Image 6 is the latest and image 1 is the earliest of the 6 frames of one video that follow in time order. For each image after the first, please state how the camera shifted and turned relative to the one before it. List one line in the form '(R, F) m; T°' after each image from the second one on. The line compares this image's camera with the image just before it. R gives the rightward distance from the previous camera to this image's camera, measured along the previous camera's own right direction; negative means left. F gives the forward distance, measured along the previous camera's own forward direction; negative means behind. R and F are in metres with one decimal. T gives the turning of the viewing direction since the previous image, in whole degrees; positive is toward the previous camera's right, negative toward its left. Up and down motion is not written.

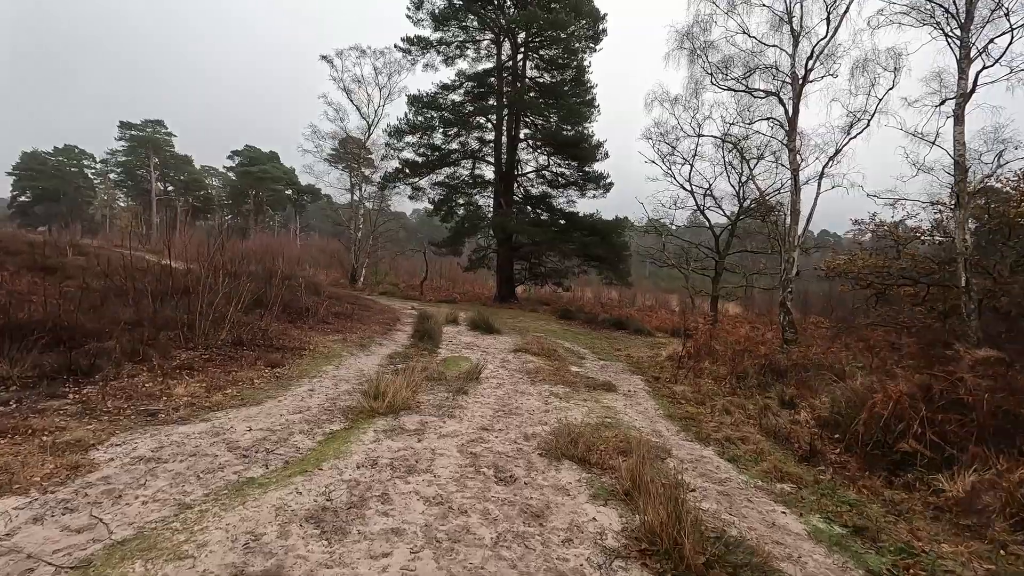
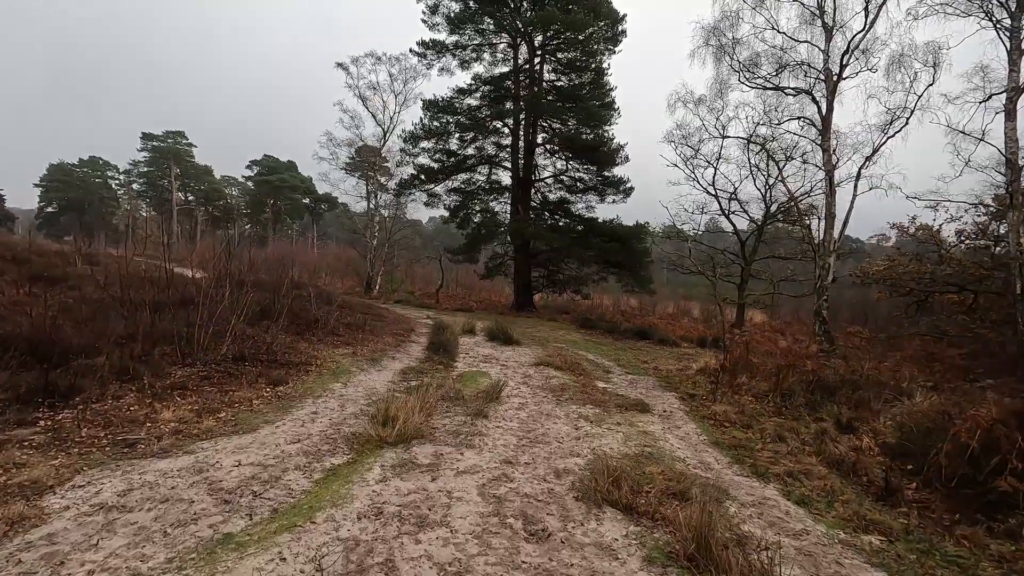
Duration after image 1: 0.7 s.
(-0.1, +0.6) m; -2°
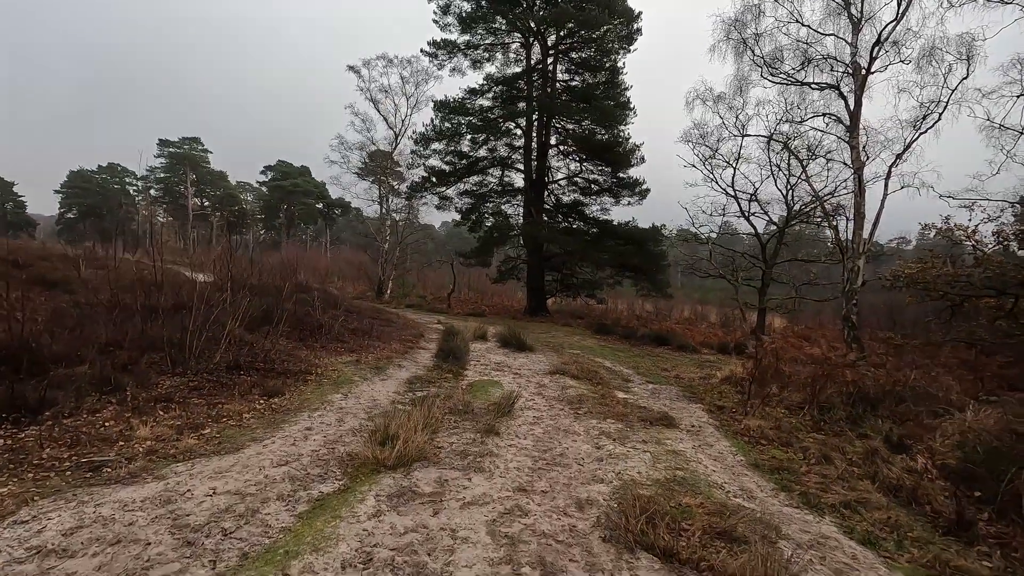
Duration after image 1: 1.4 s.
(0.0, +0.5) m; -1°
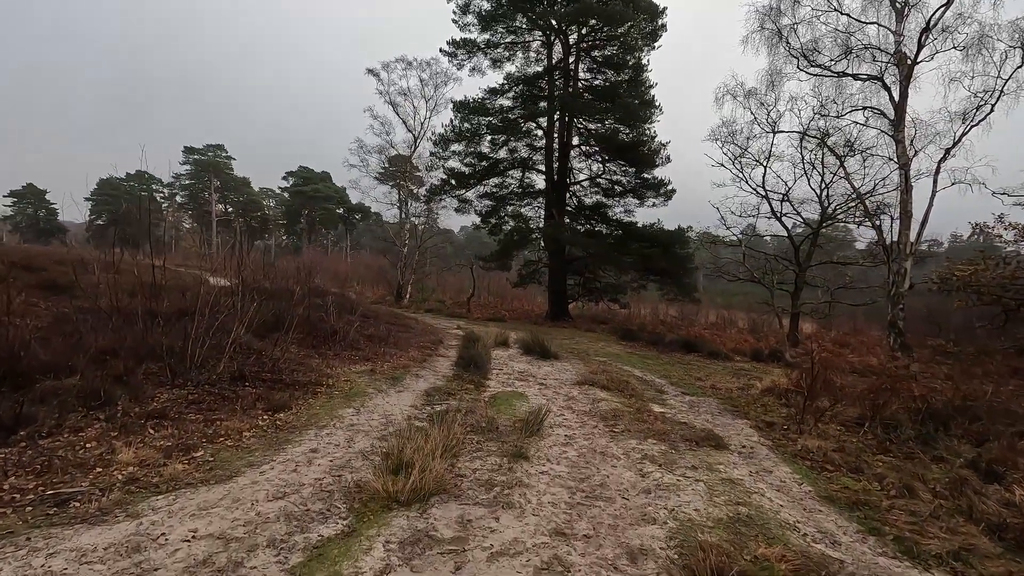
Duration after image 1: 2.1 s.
(-0.1, +0.6) m; -2°
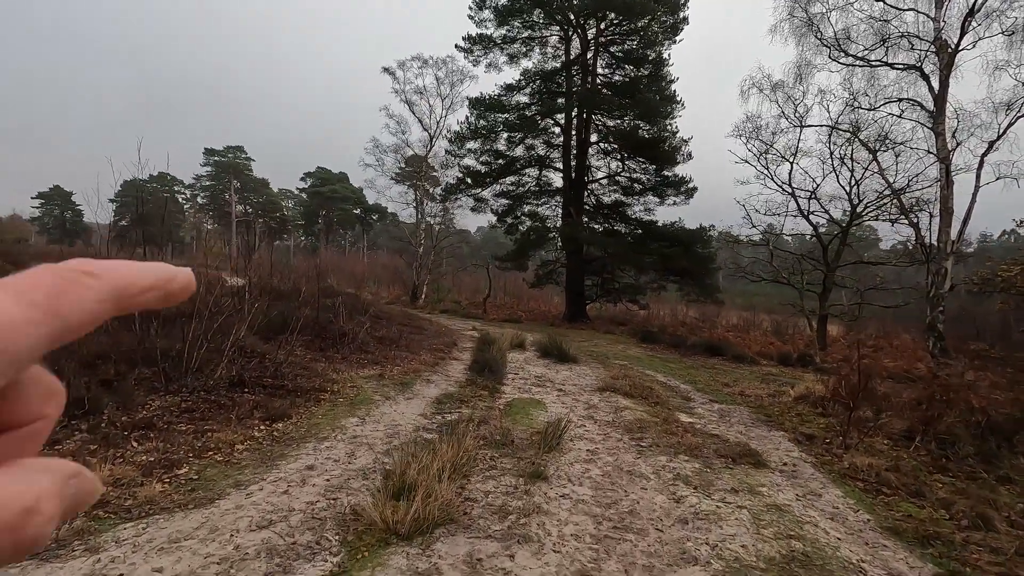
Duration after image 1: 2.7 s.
(0.0, +0.4) m; -2°
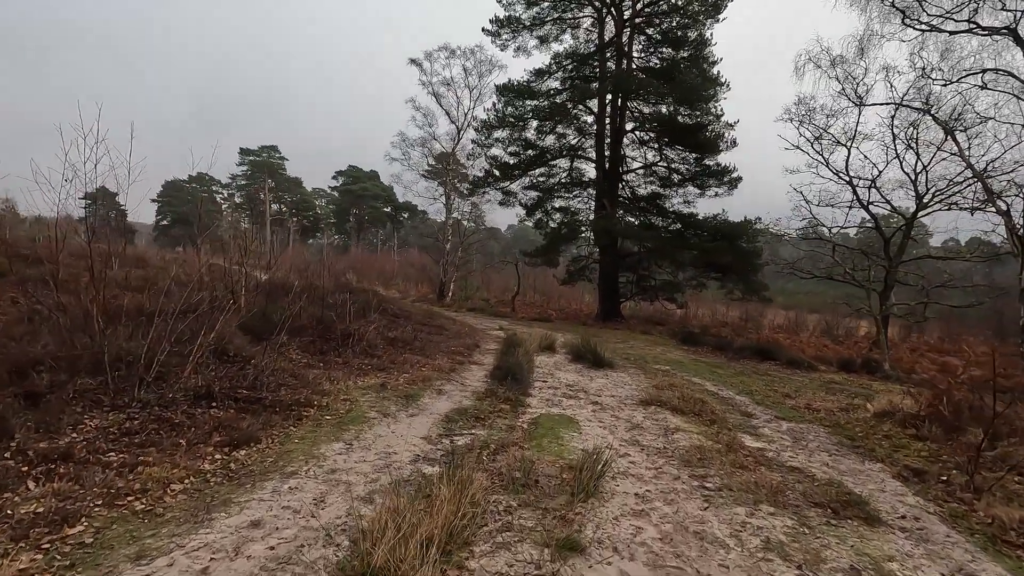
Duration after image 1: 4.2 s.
(0.0, +1.1) m; -3°
